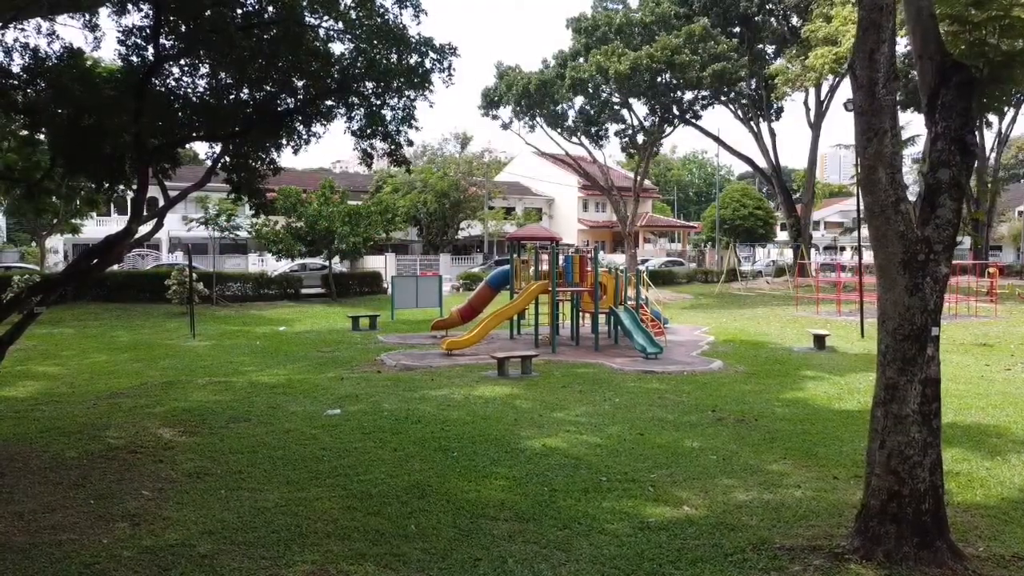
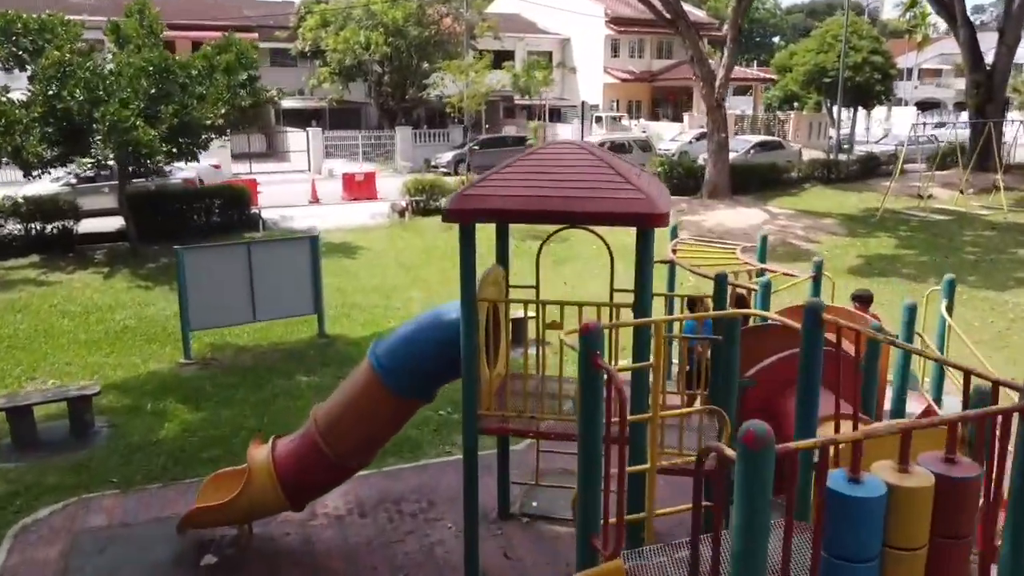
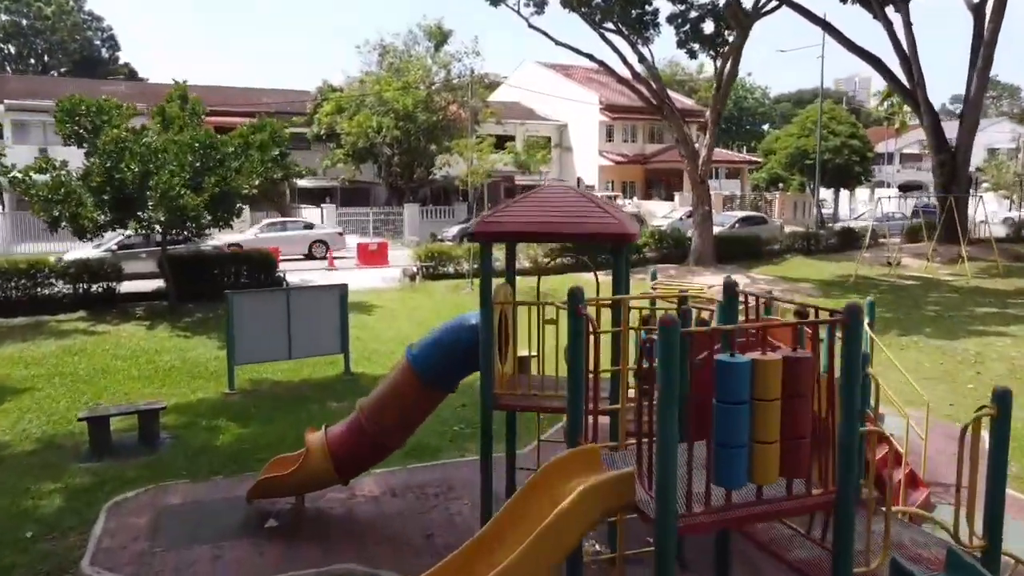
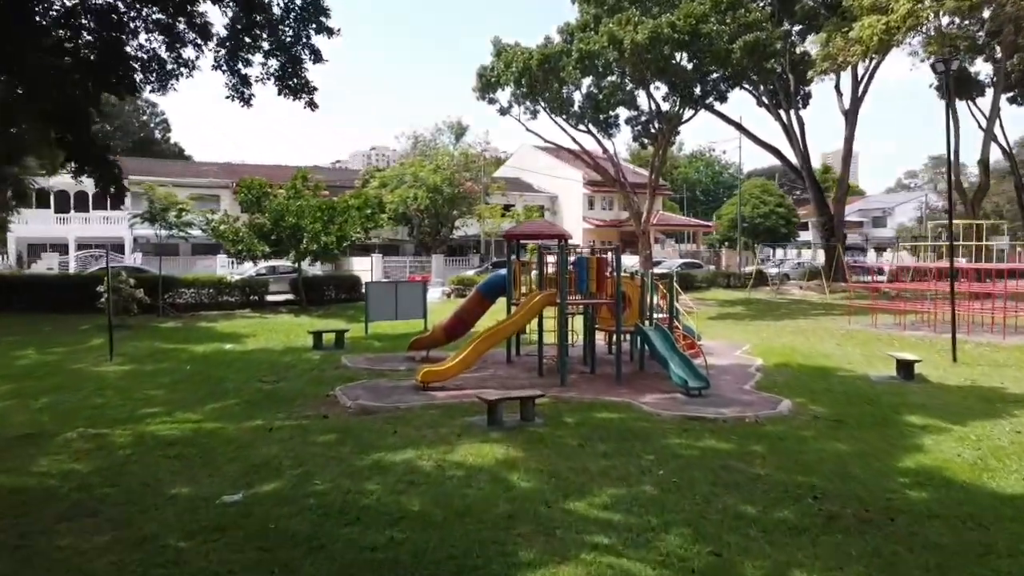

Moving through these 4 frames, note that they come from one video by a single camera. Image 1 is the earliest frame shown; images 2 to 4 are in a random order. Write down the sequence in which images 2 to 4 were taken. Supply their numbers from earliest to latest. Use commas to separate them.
4, 3, 2
